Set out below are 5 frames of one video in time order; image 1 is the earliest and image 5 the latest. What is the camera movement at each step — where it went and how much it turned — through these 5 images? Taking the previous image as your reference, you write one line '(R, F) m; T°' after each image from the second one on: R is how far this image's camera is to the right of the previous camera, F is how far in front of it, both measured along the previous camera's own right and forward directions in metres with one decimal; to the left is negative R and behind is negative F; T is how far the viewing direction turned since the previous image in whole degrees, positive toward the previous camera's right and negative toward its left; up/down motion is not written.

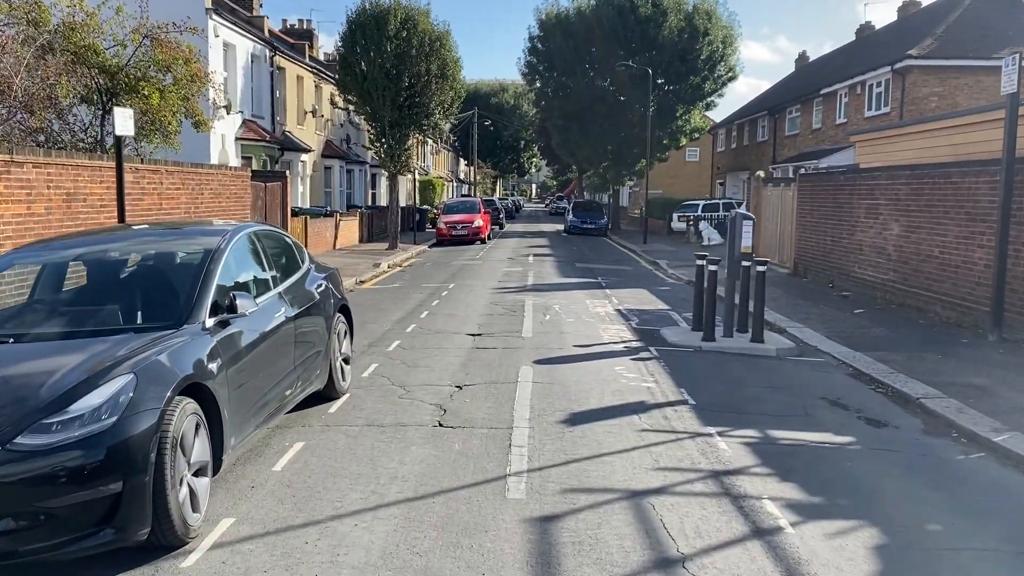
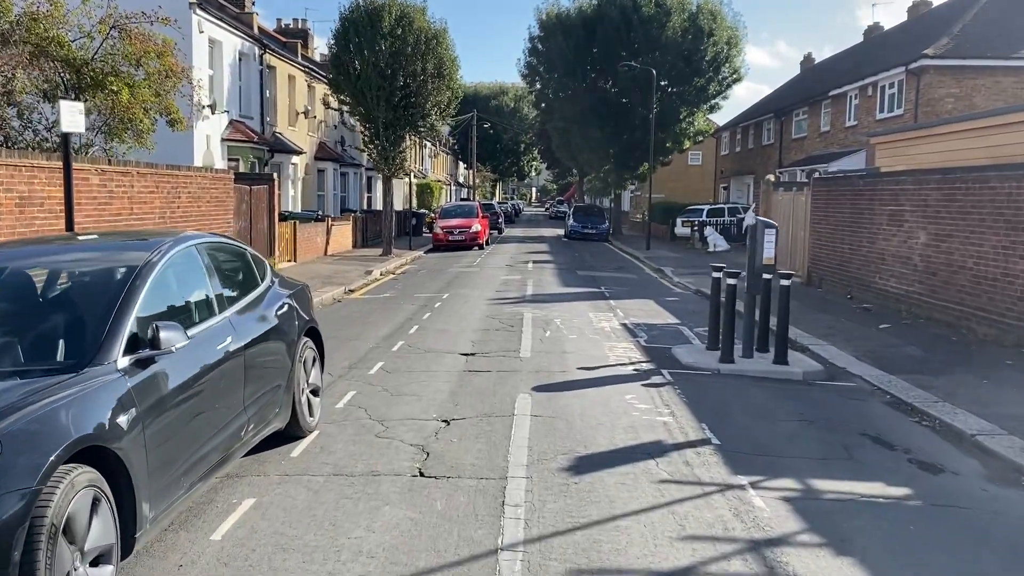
(0.0, +1.1) m; 0°
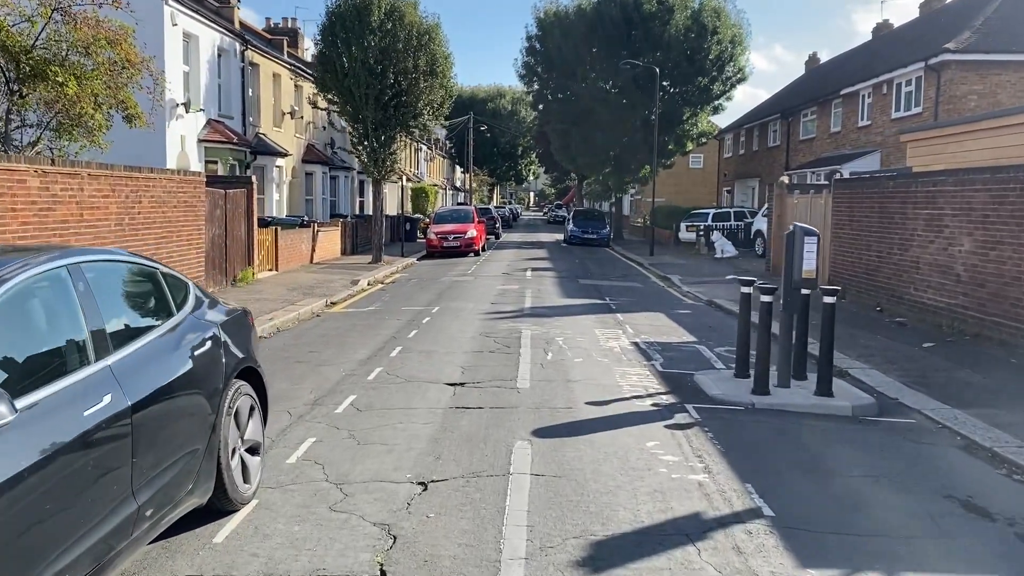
(0.0, +1.5) m; 0°
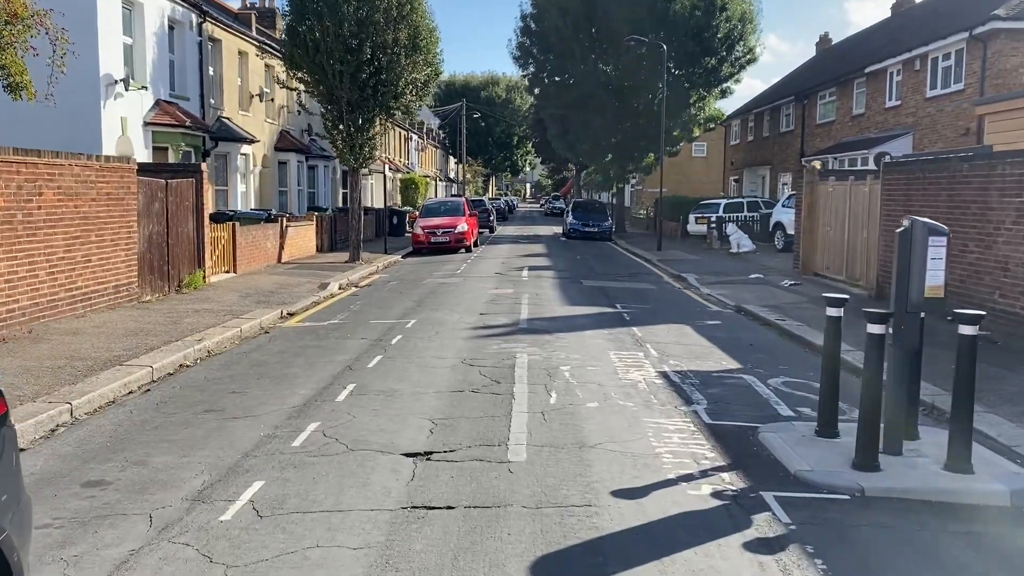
(+0.1, +2.7) m; 0°
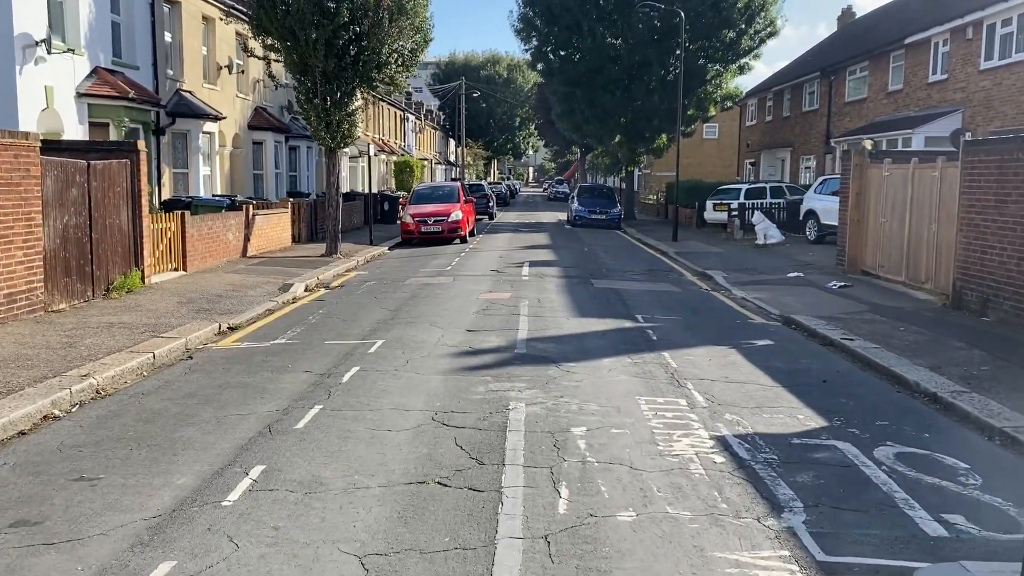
(+0.1, +2.8) m; 0°
